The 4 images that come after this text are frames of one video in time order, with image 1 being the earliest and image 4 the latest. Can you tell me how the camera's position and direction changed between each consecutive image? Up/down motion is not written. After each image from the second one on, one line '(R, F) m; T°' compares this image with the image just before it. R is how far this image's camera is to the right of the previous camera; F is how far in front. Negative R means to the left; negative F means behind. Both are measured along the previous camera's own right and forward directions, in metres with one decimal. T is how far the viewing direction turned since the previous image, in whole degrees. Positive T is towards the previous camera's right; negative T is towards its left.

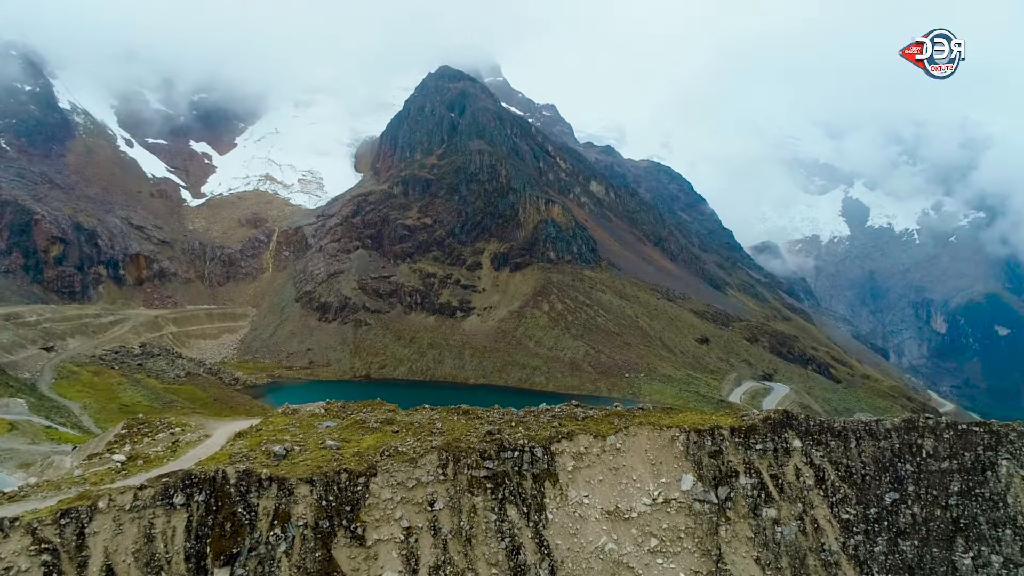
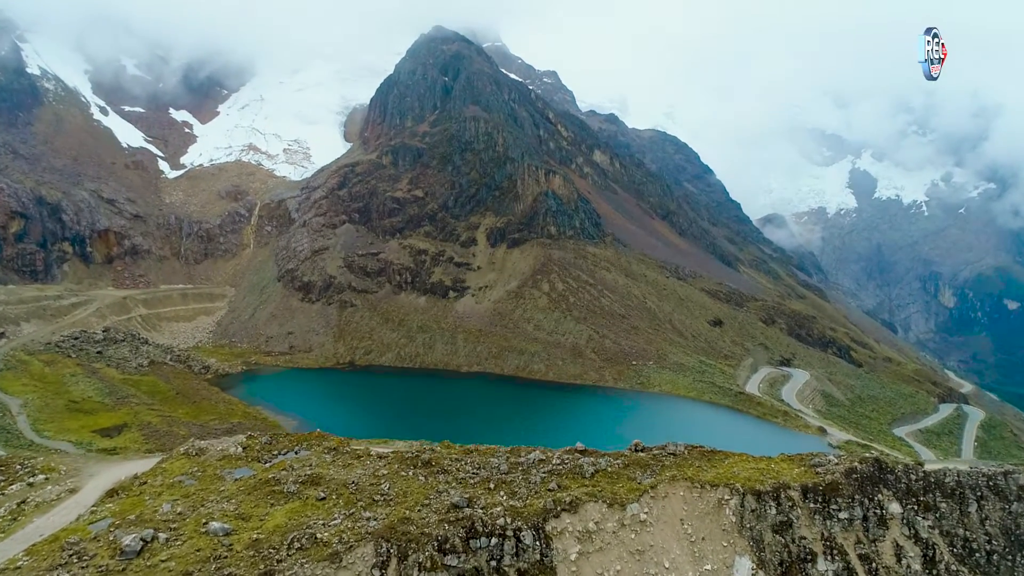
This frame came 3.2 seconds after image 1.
(+1.0, +10.5) m; 0°
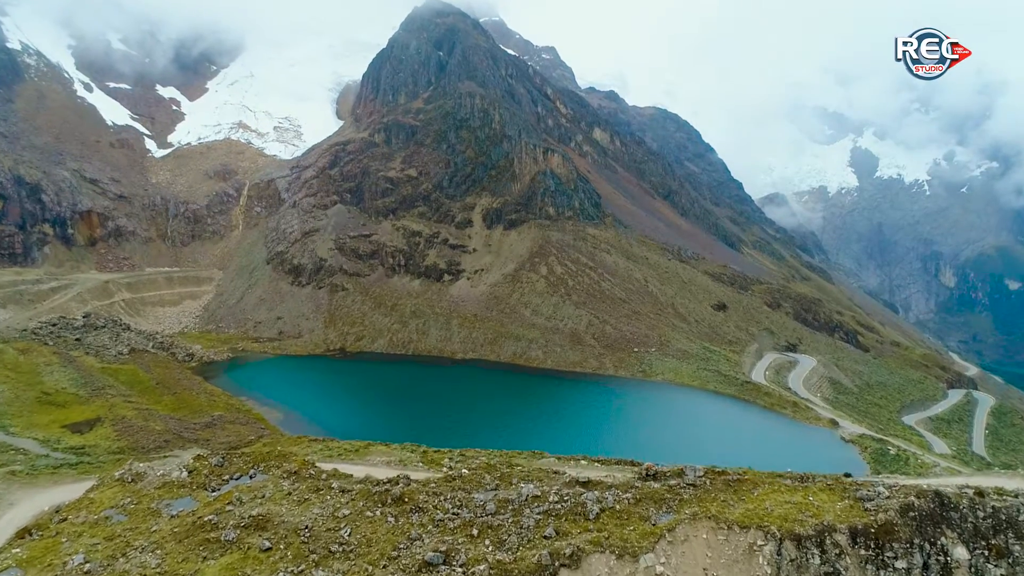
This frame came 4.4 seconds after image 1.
(+0.4, +4.4) m; 0°
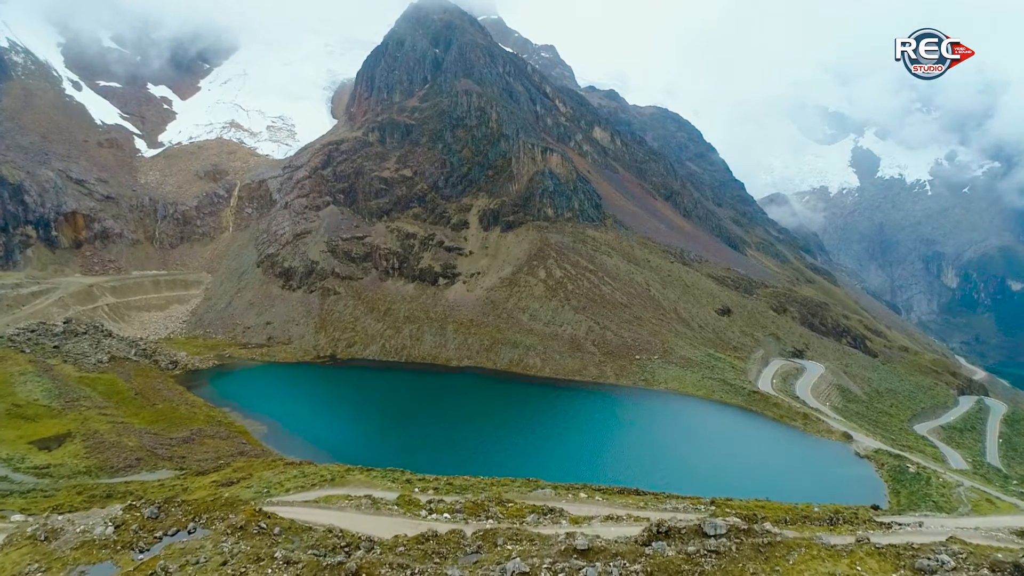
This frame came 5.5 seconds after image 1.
(+0.5, +3.8) m; 0°
